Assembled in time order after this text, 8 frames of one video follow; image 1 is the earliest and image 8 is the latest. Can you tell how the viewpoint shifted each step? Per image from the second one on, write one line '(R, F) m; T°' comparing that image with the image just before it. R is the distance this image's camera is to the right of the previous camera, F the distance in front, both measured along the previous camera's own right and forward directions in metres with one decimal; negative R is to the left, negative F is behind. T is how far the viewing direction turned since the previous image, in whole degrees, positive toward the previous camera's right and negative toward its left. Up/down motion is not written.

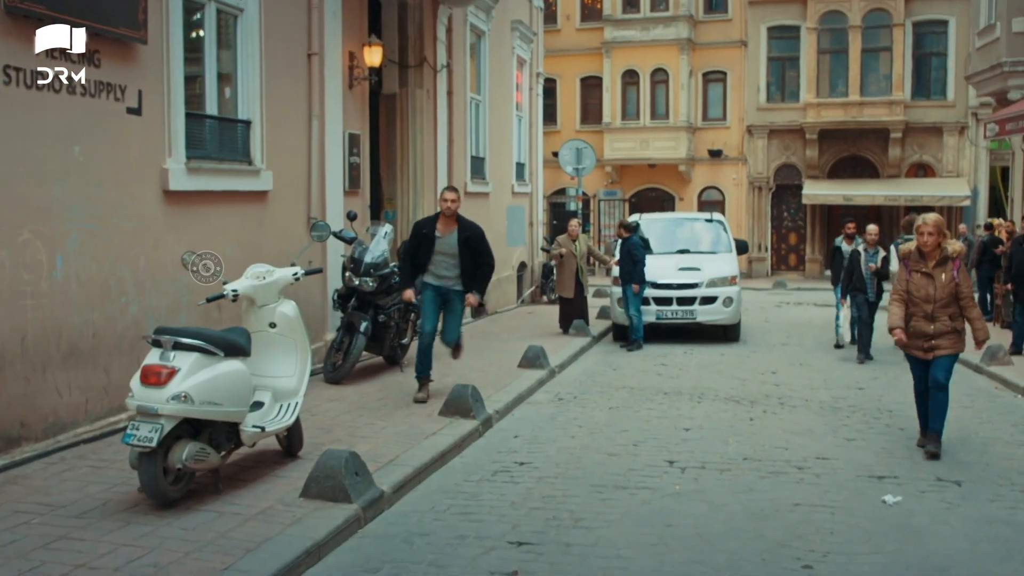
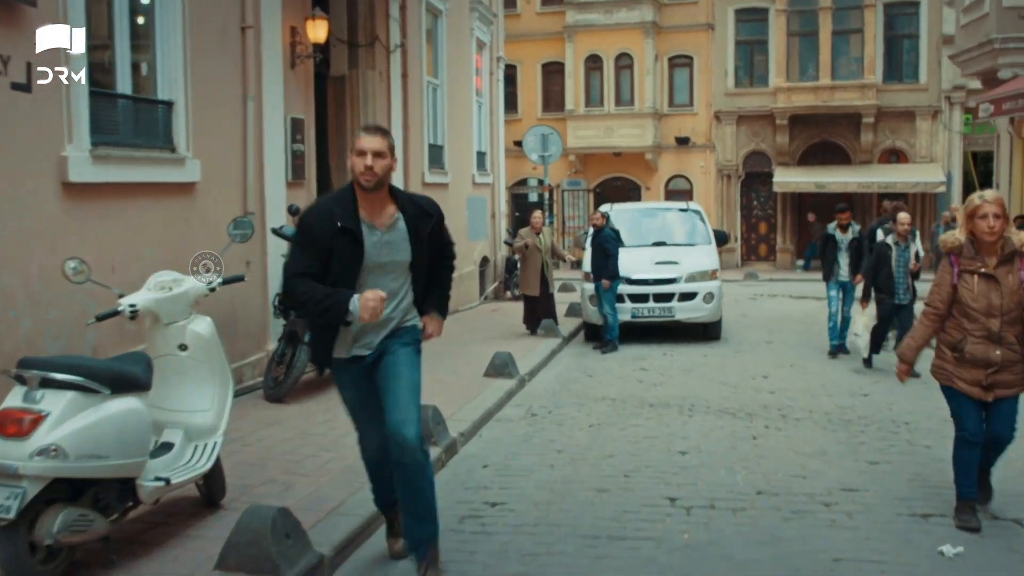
(0.0, +1.2) m; +2°
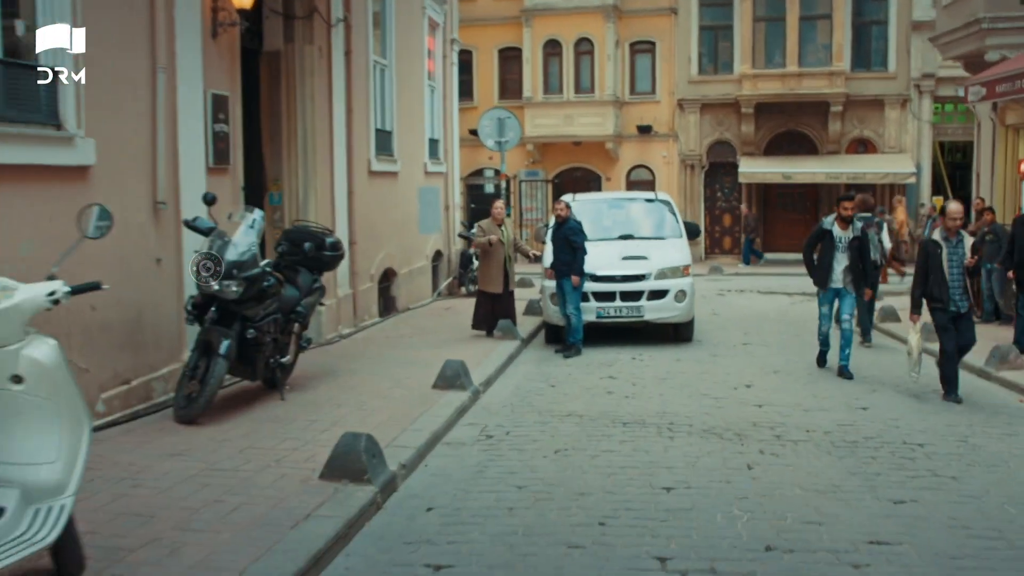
(0.0, +1.3) m; +2°
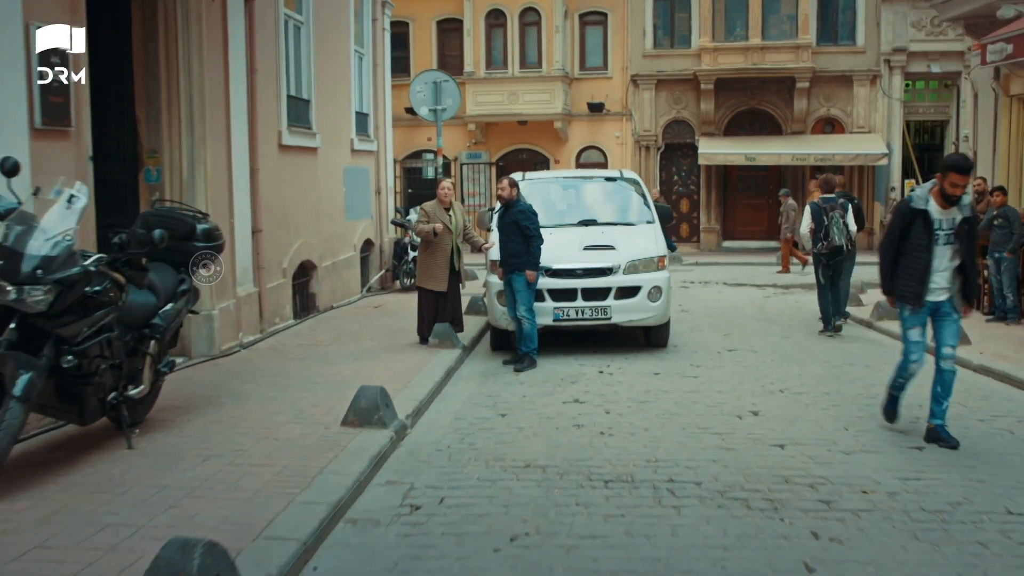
(0.0, +2.4) m; +3°
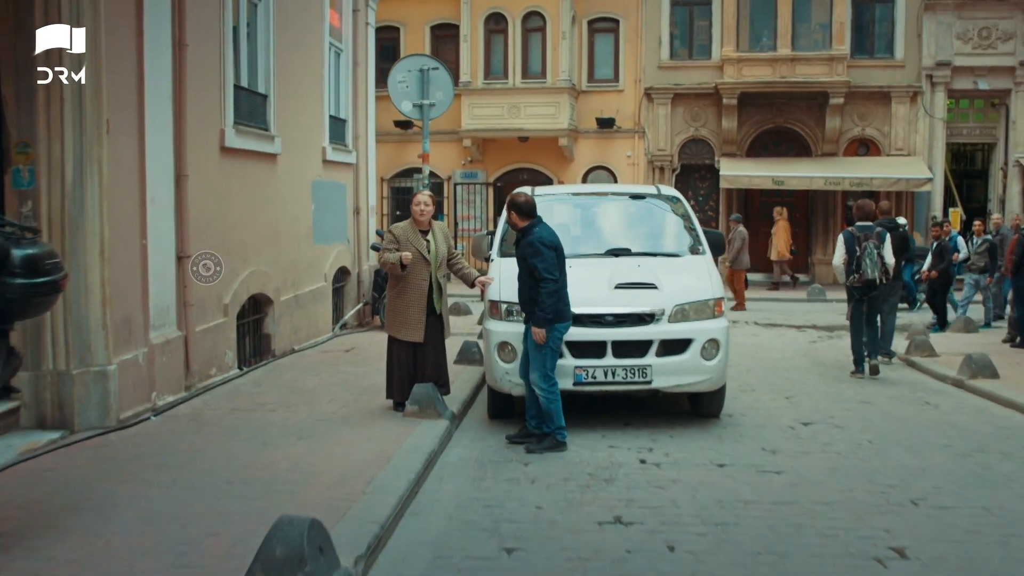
(-0.1, +2.8) m; 0°
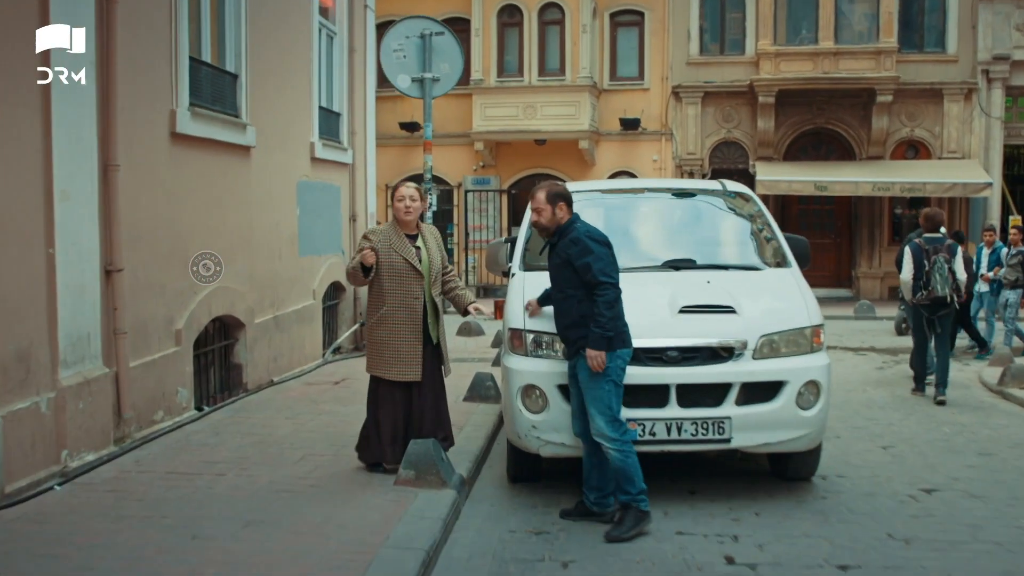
(-0.1, +2.1) m; -1°
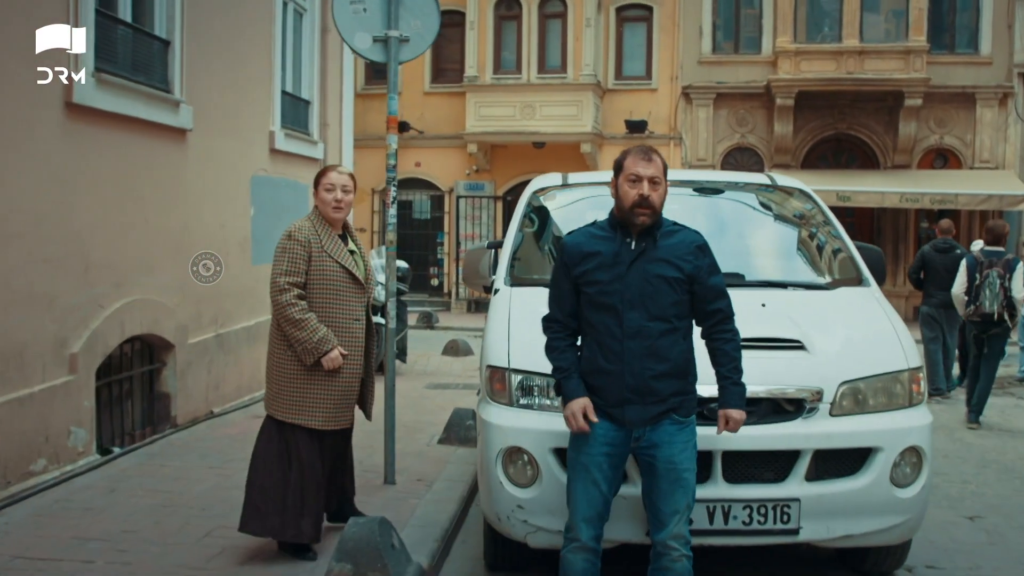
(+0.1, +1.7) m; 0°
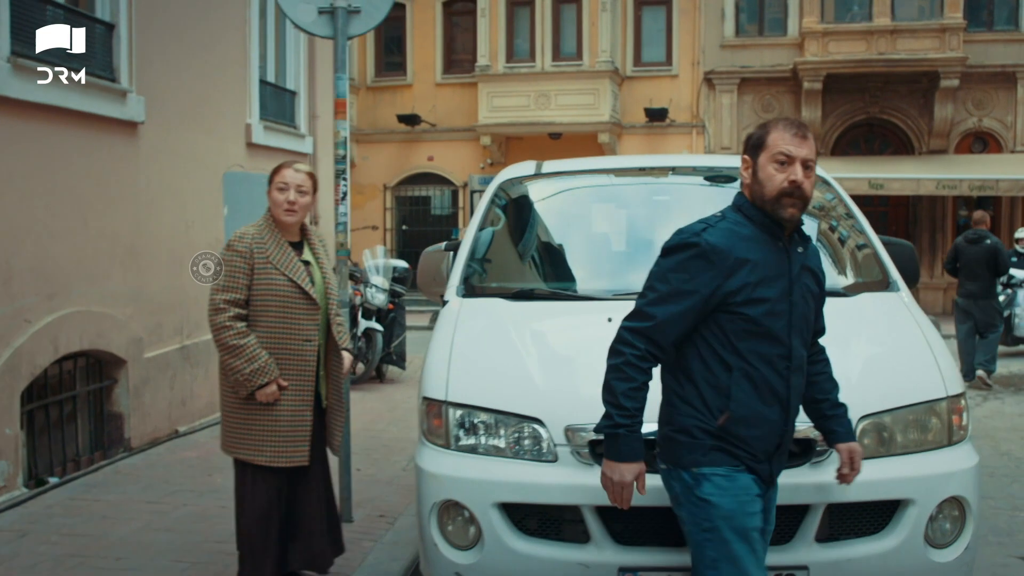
(+0.3, +0.8) m; -2°
